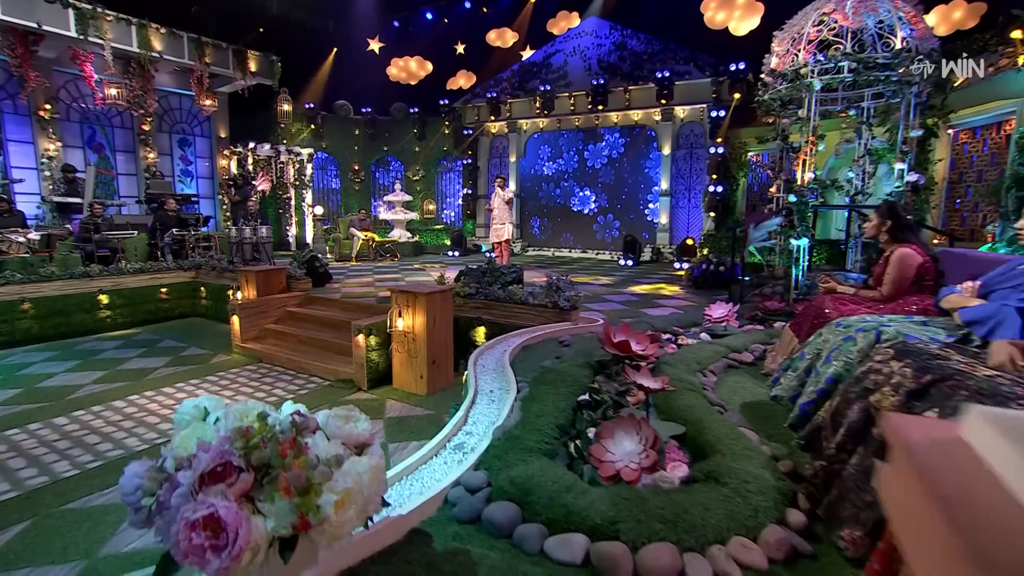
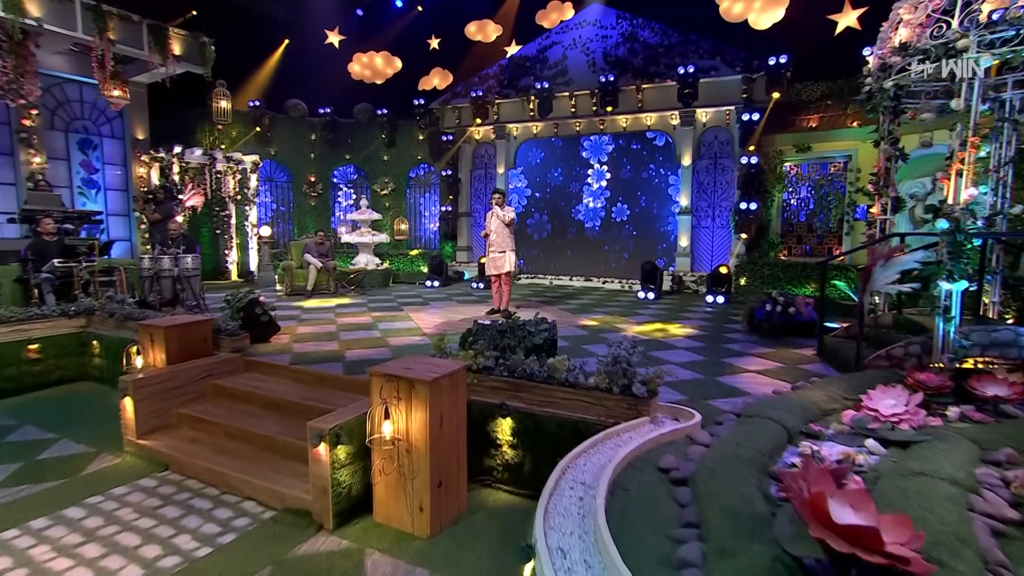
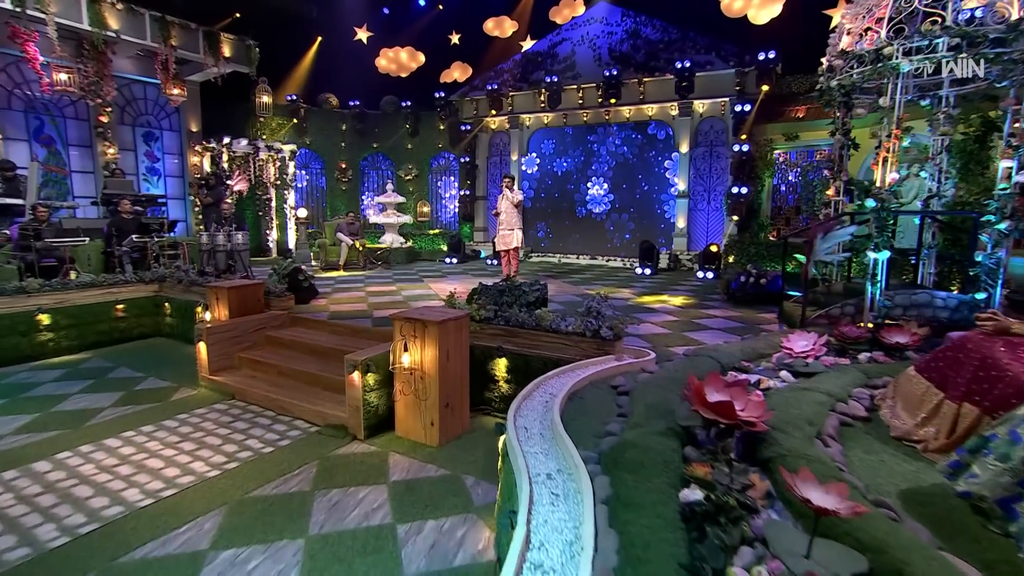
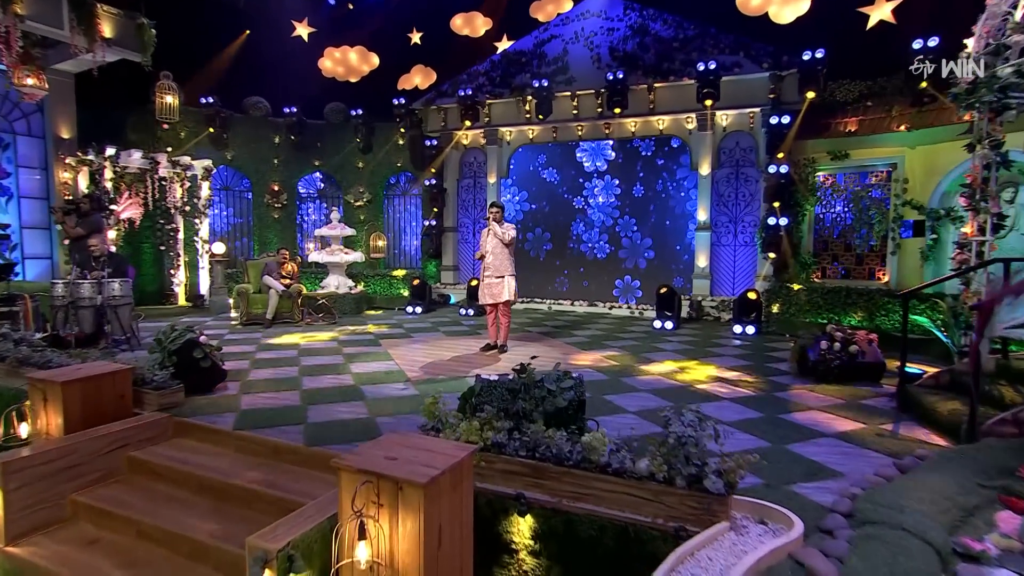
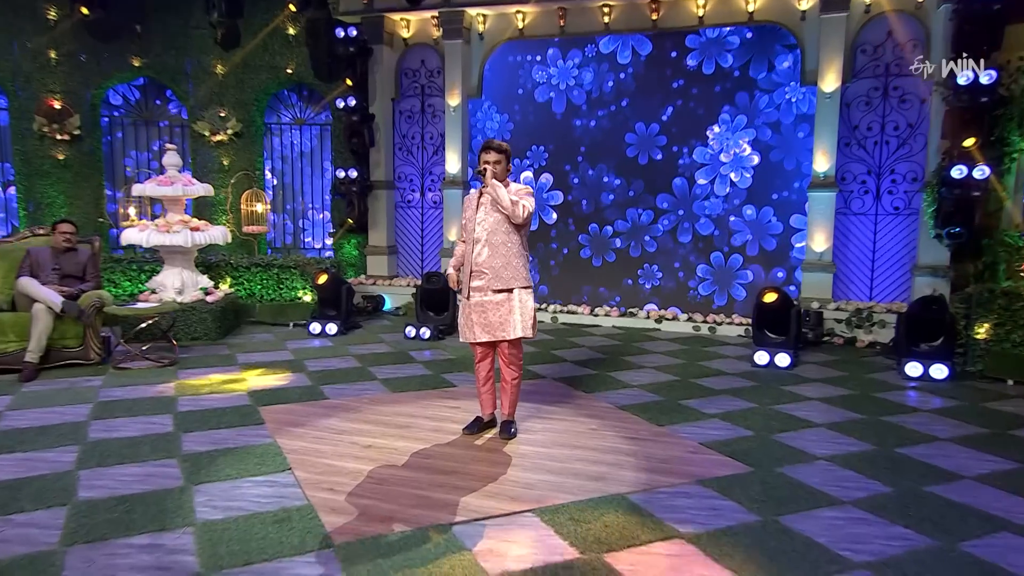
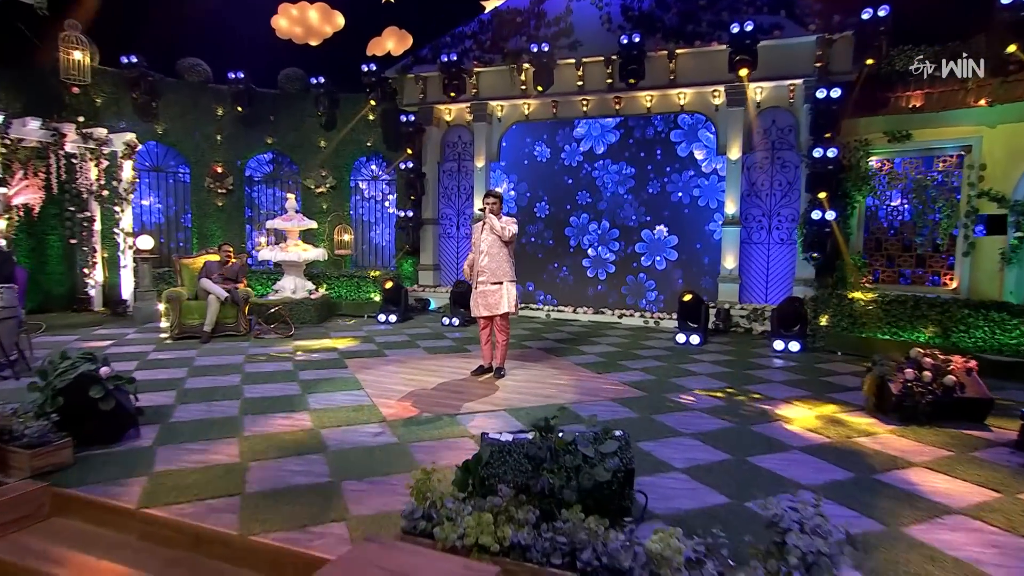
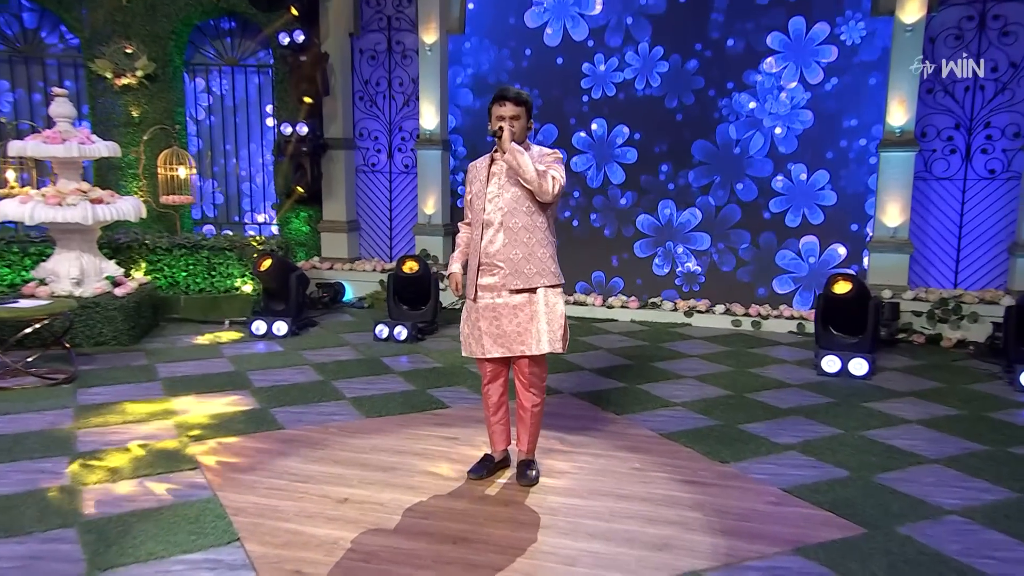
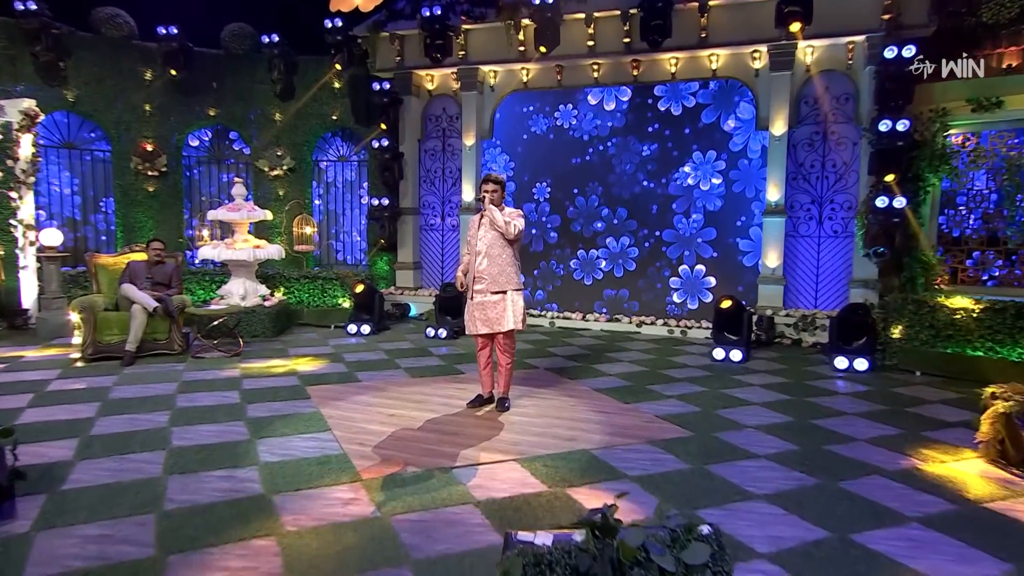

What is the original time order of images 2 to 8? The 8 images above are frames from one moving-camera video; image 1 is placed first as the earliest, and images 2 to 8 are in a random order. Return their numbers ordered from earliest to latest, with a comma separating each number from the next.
3, 2, 4, 6, 8, 5, 7
